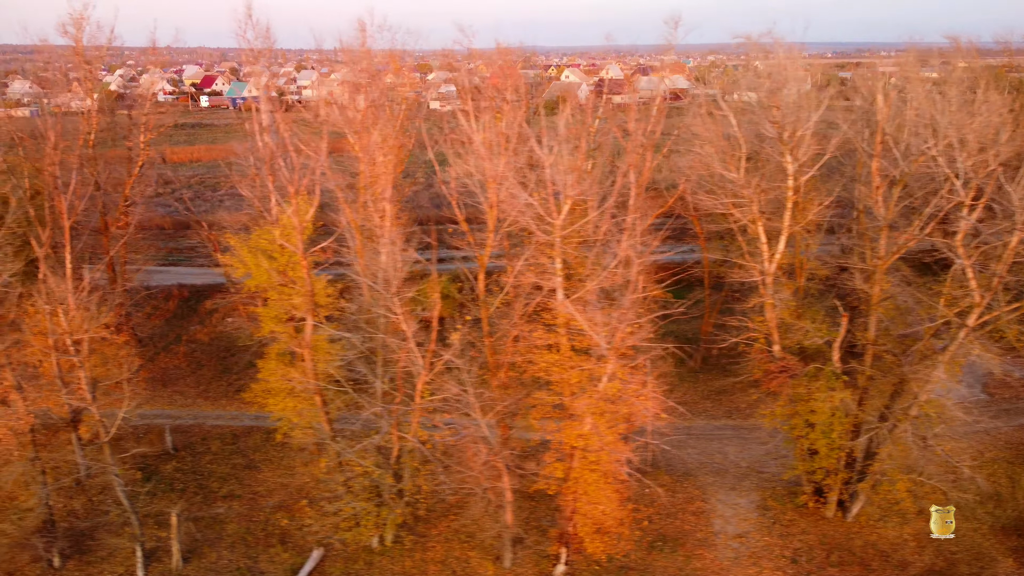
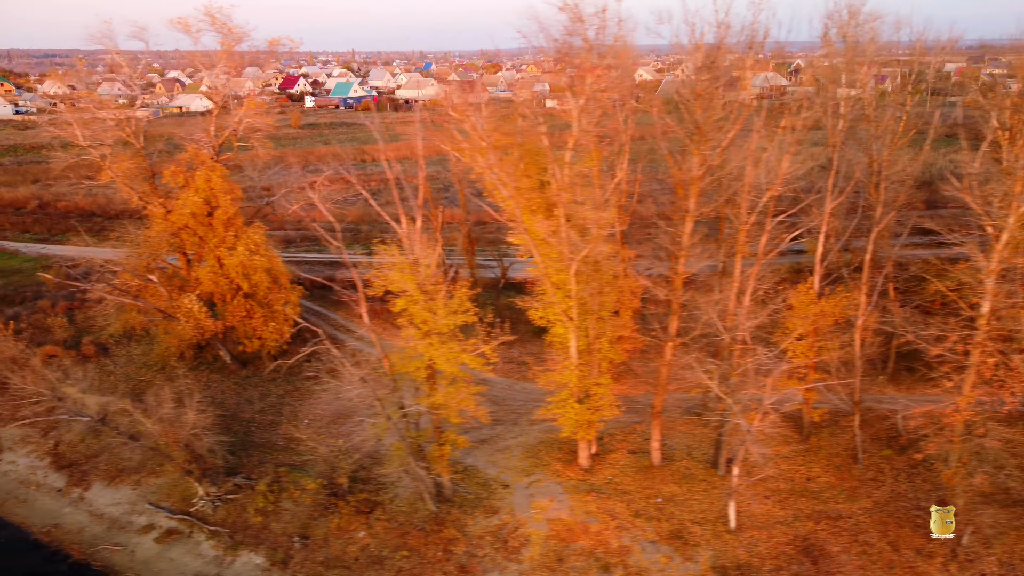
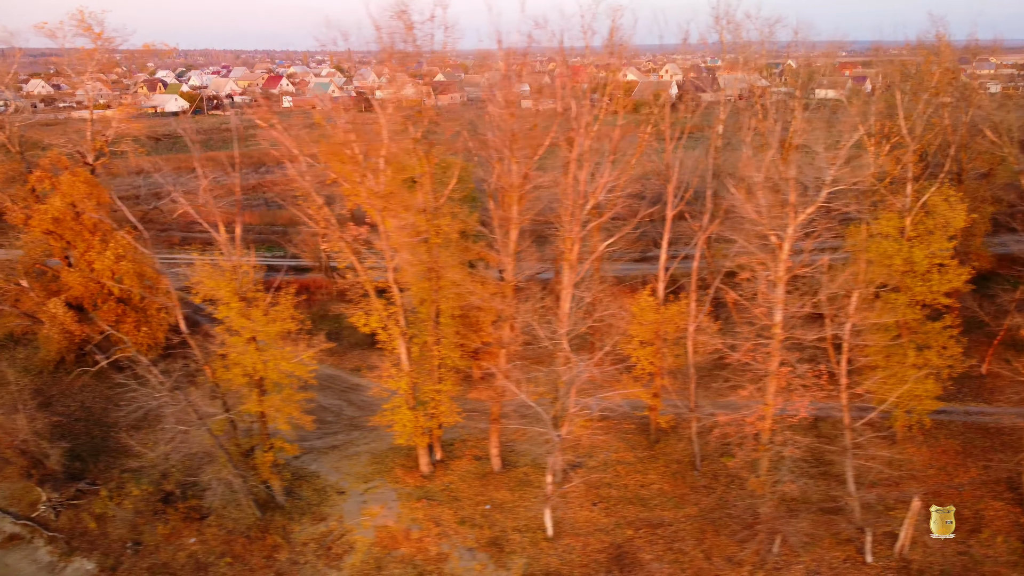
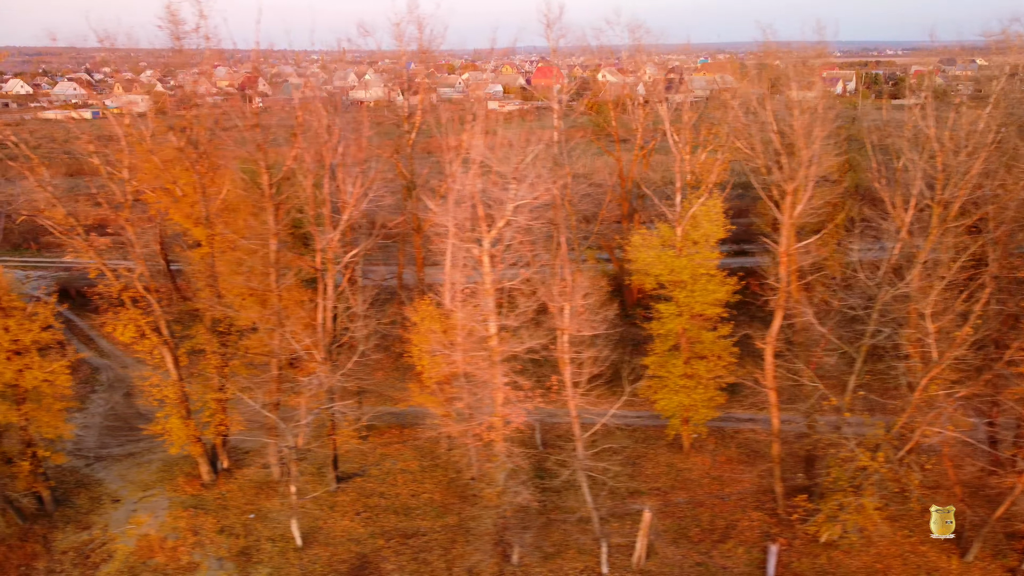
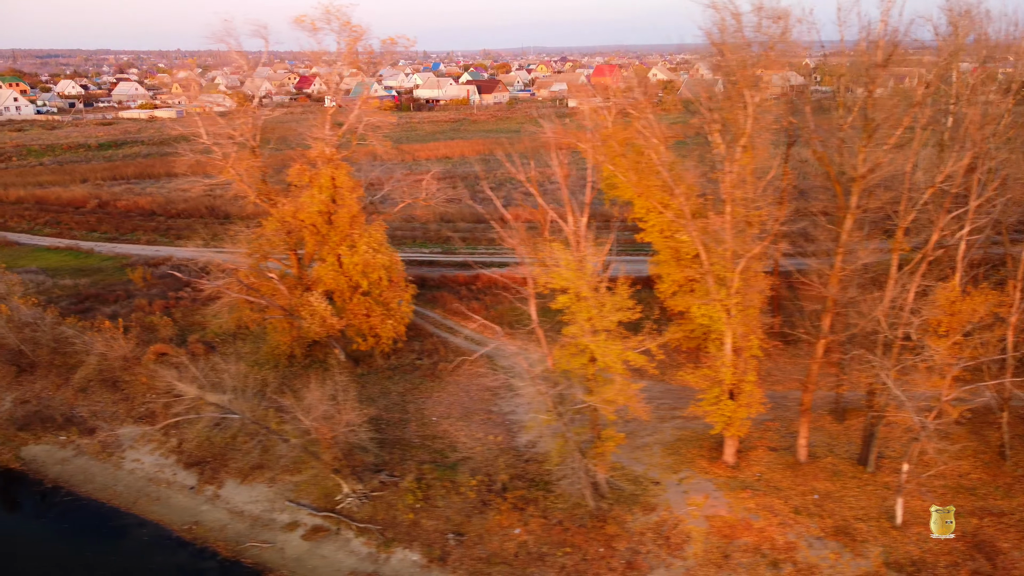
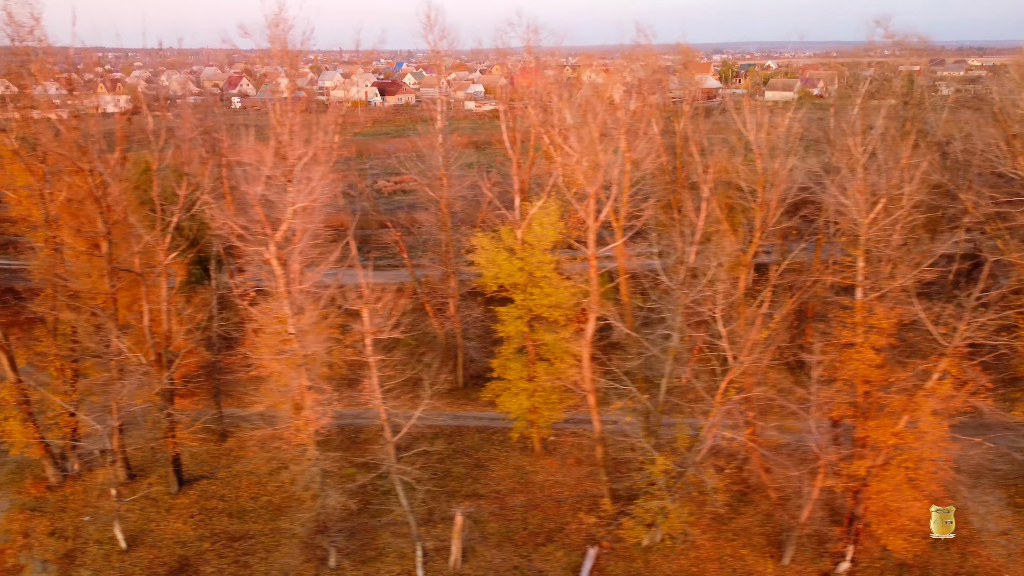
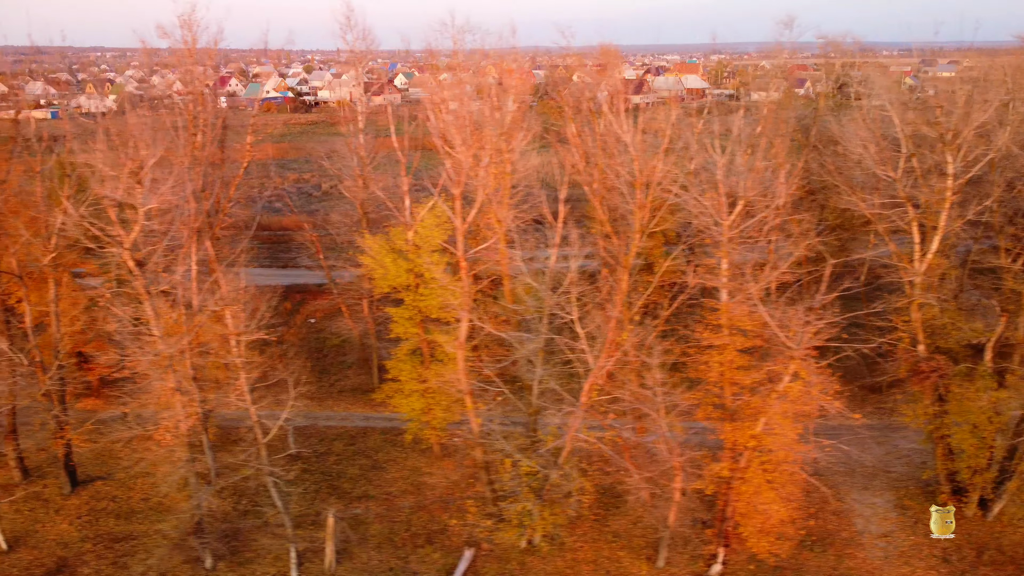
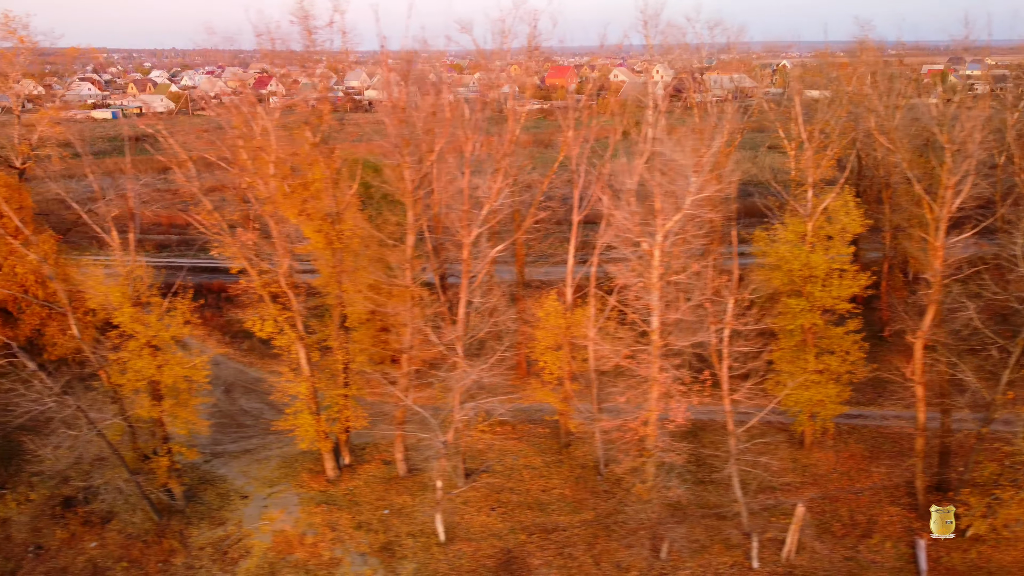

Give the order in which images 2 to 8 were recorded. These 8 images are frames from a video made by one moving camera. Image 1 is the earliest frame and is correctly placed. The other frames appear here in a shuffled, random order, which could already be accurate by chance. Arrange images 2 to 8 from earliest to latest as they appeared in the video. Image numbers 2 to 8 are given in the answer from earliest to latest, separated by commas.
7, 6, 4, 8, 3, 2, 5
